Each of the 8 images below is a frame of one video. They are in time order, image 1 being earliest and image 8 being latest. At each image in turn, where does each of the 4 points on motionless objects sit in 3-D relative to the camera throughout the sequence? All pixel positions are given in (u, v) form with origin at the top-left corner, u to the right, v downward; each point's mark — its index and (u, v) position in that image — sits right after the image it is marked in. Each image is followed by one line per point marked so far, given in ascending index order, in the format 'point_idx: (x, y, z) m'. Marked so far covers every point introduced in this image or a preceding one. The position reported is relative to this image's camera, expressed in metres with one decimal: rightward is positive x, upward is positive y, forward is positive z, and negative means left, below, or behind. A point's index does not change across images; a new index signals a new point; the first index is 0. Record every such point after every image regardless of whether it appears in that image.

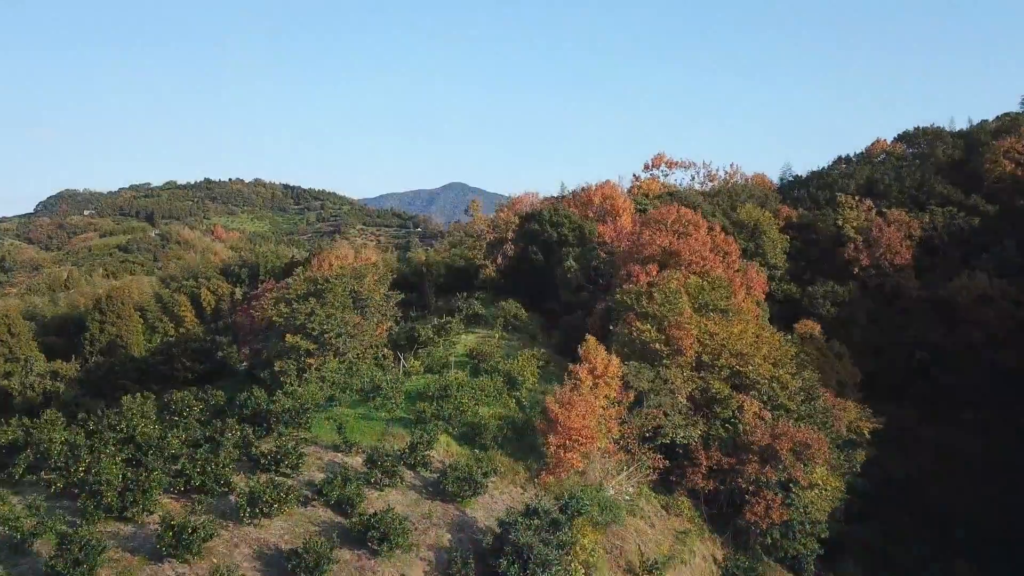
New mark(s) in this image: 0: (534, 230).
0: (+0.5, +1.2, +13.2) m
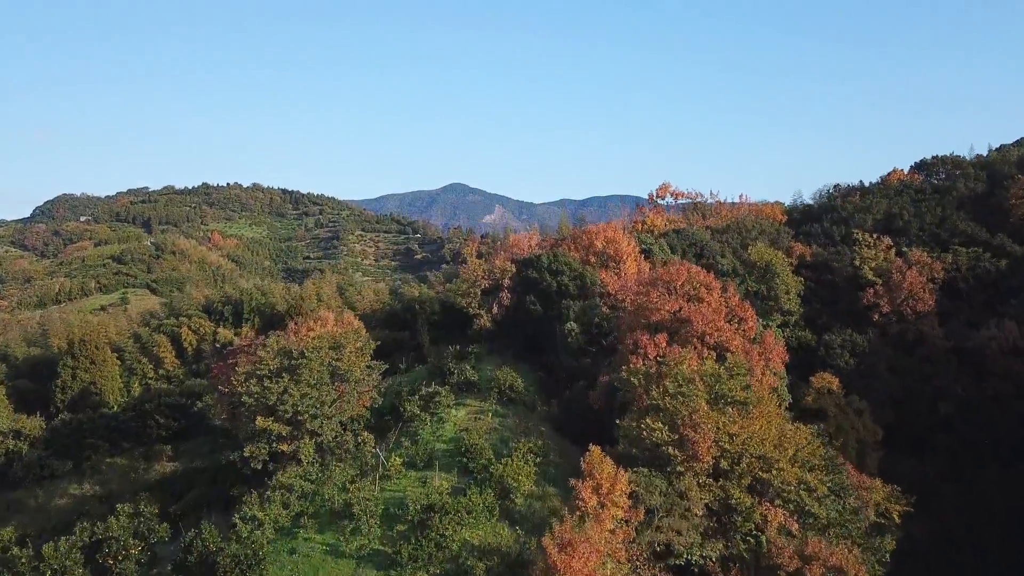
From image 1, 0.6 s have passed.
0: (+0.4, +0.2, +12.3) m
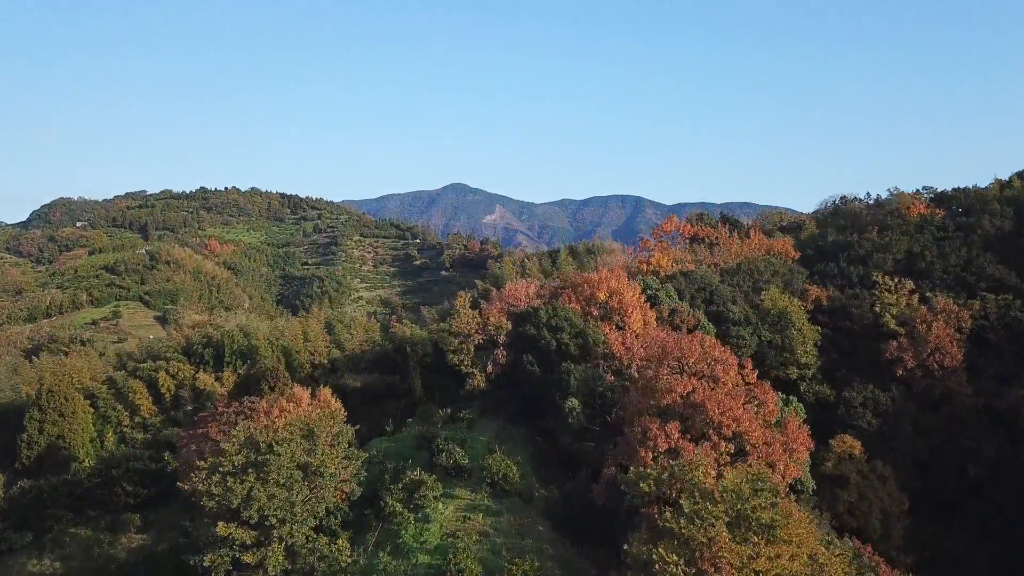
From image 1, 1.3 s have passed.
0: (+0.3, -0.8, +11.4) m
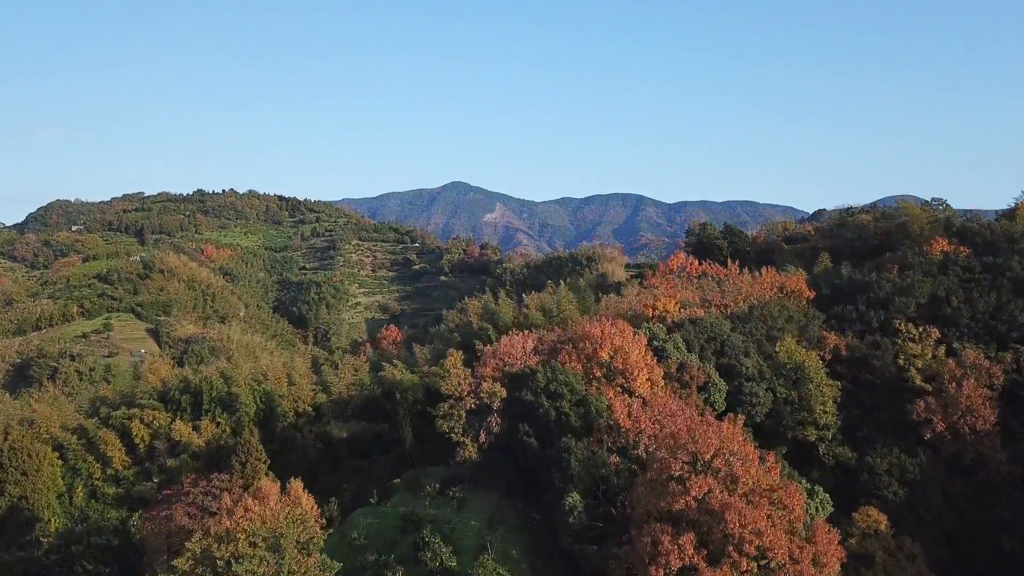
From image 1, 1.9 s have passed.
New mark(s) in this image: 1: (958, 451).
0: (+0.2, -1.8, +10.4) m
1: (+8.1, -2.9, +11.6) m
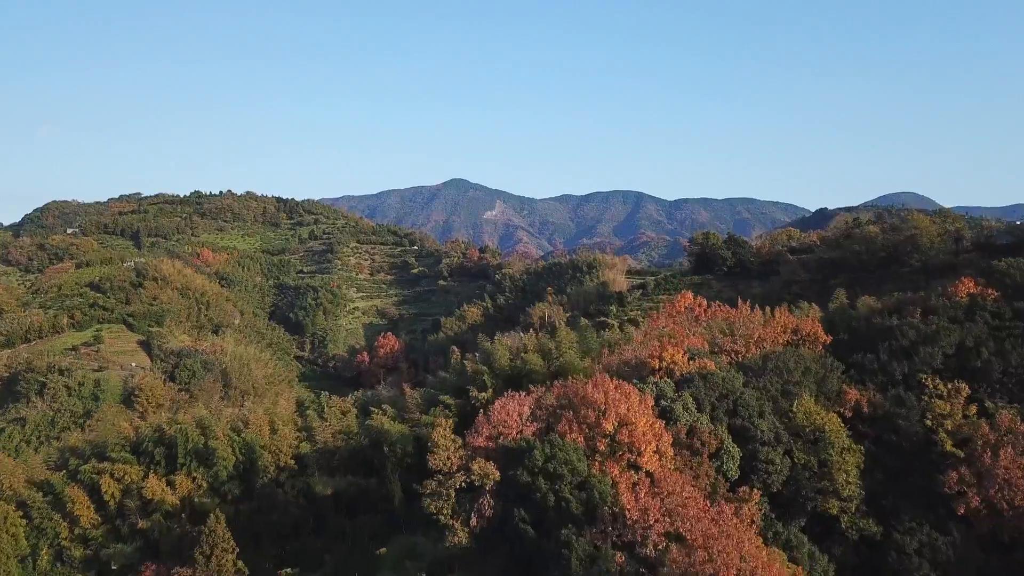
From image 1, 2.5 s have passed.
0: (+0.2, -2.9, +9.5) m
1: (+8.0, -3.9, +10.6) m
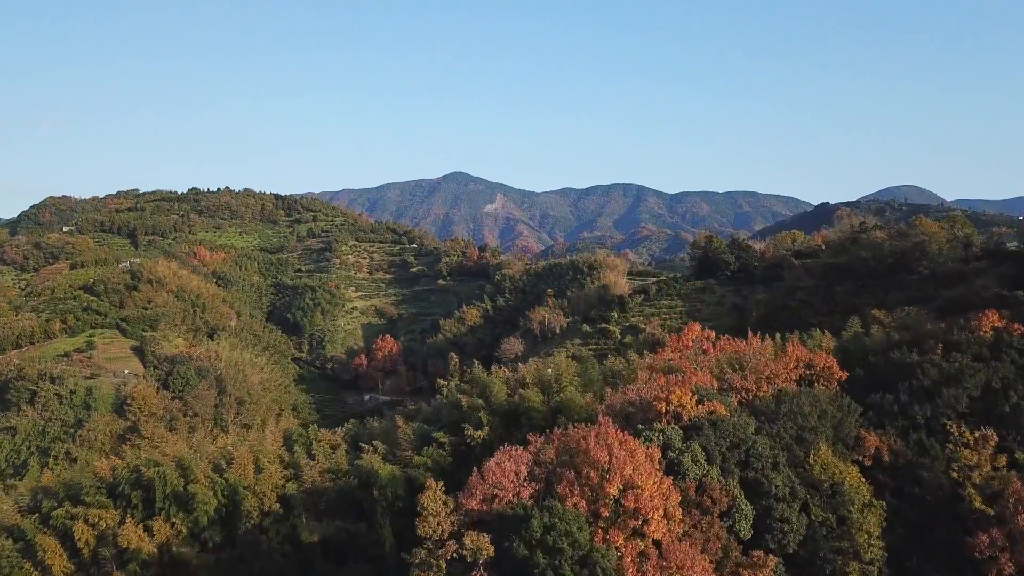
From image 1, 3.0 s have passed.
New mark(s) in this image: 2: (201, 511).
0: (+0.1, -3.6, +8.7) m
1: (+7.9, -4.7, +9.9) m
2: (-6.3, -4.5, +13.0) m
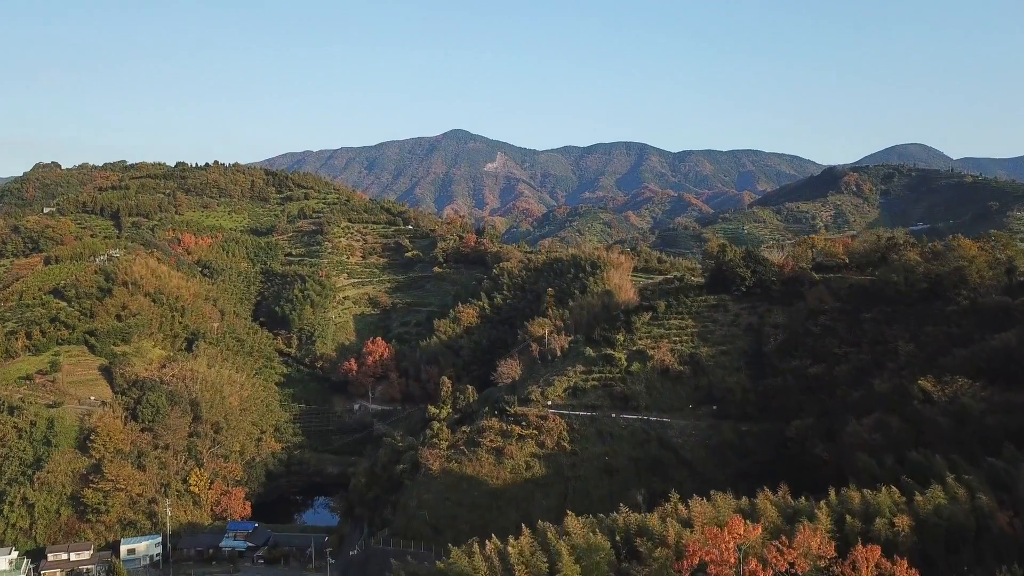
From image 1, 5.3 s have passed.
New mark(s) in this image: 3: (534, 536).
0: (-0.2, -7.1, +5.5) m
1: (+7.7, -8.1, +6.8) m
2: (-6.6, -7.7, +9.9) m
3: (+0.5, -5.0, +13.1) m
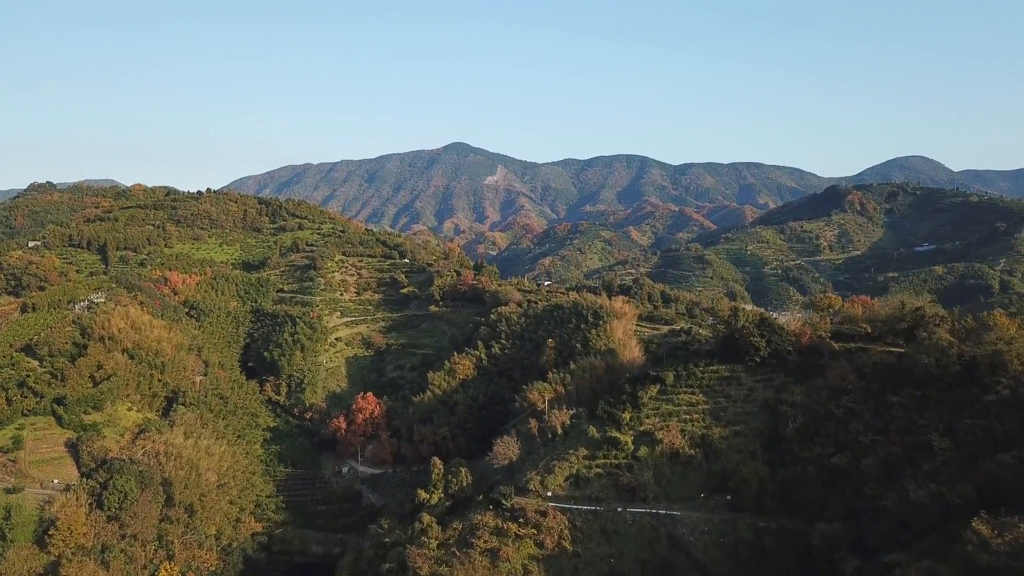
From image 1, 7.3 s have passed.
0: (-0.4, -10.8, +2.6) m
1: (+7.5, -11.9, +3.8) m
2: (-6.8, -11.5, +7.0) m
3: (+0.3, -8.8, +10.2) m
